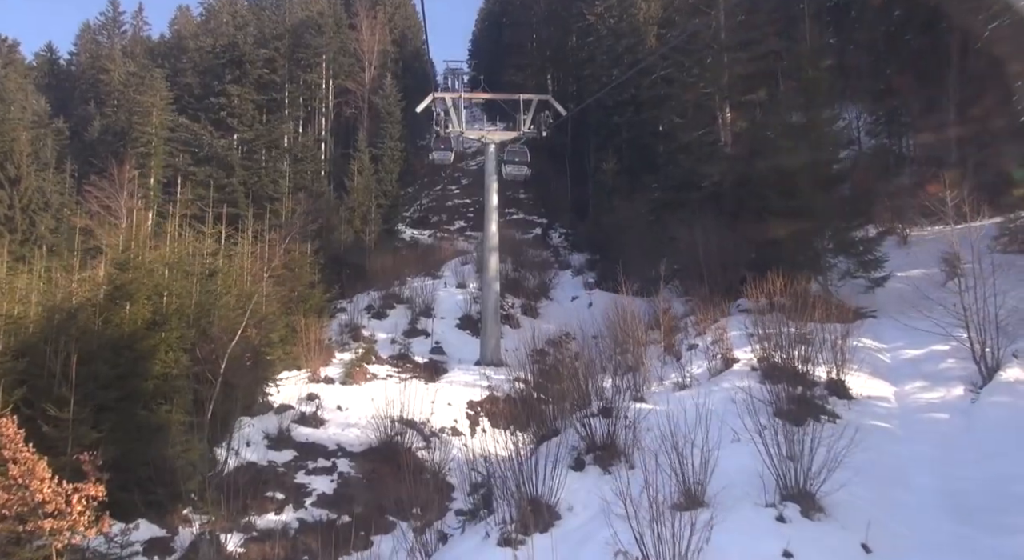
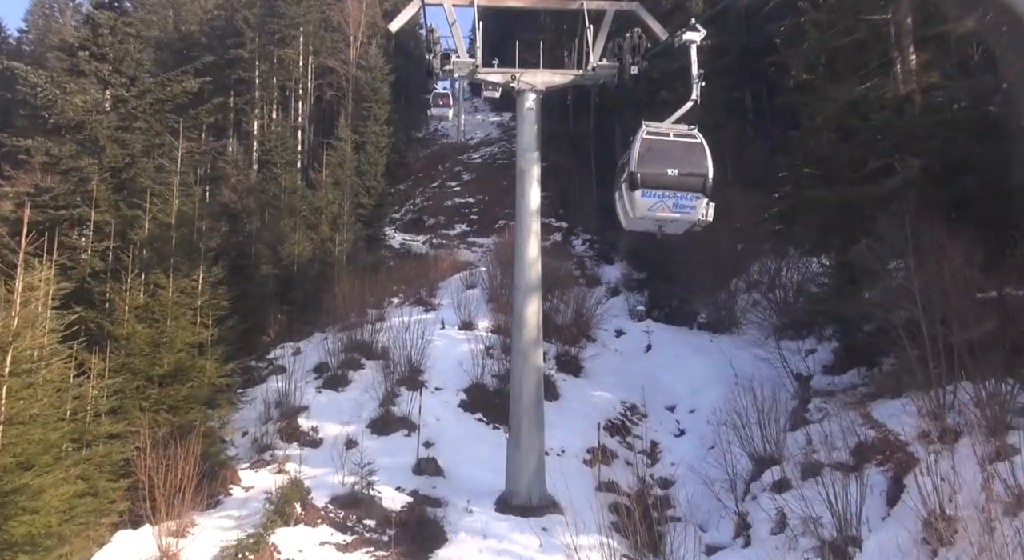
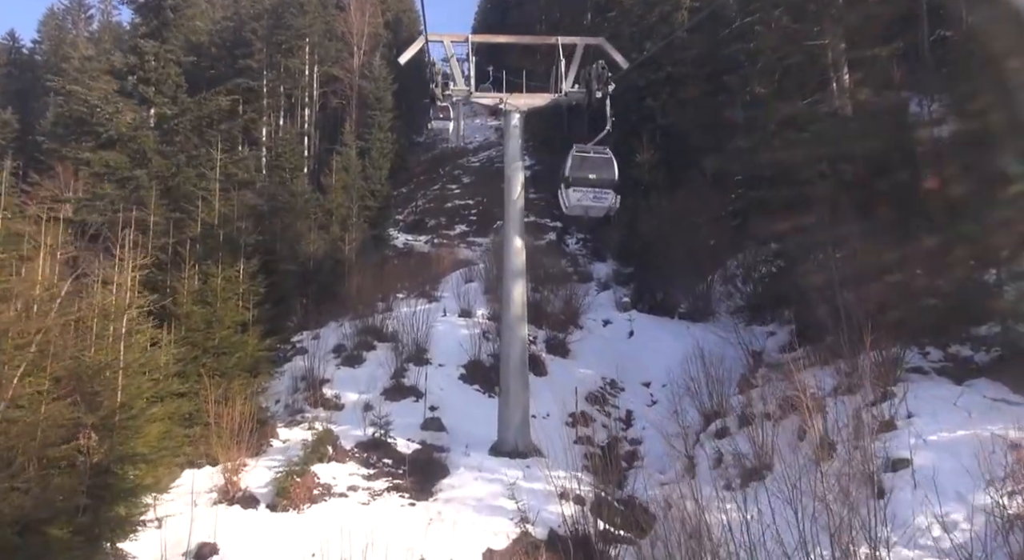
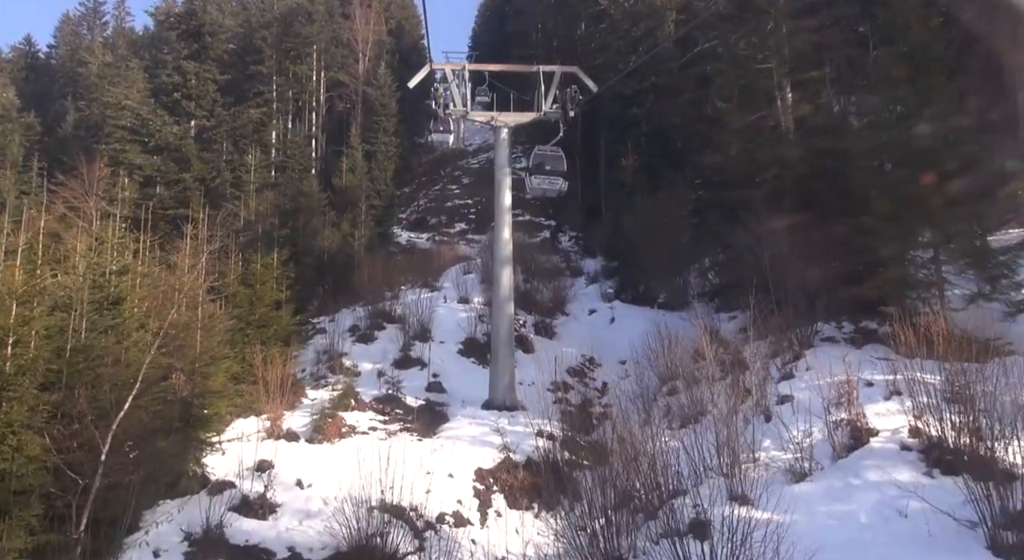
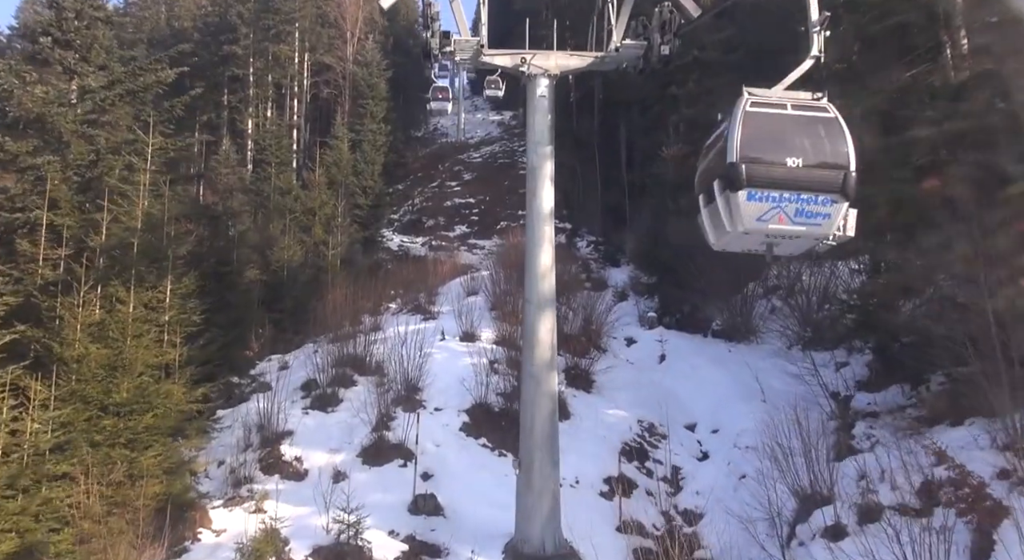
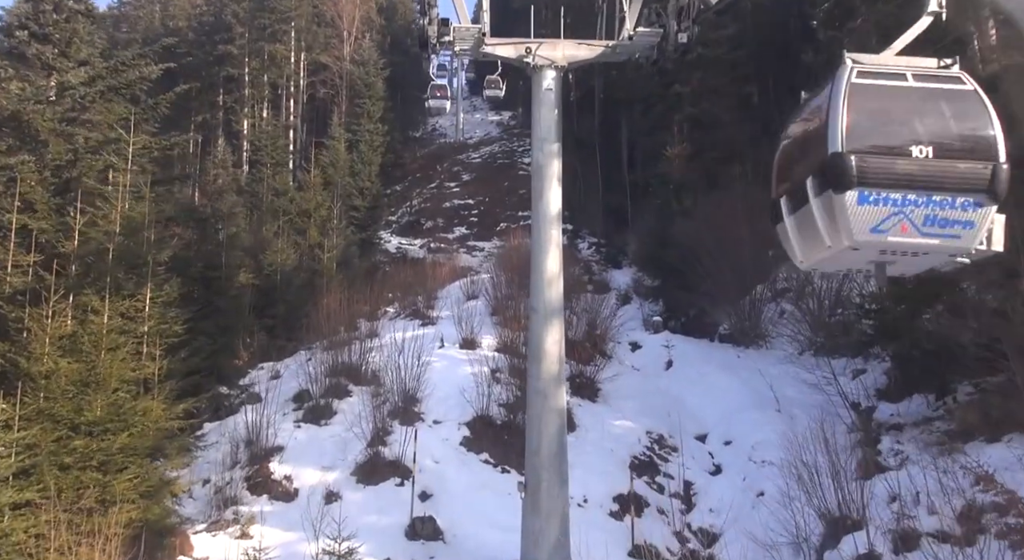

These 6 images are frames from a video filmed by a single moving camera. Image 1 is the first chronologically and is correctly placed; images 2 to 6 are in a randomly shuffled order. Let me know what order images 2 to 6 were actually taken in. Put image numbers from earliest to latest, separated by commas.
4, 3, 2, 5, 6
